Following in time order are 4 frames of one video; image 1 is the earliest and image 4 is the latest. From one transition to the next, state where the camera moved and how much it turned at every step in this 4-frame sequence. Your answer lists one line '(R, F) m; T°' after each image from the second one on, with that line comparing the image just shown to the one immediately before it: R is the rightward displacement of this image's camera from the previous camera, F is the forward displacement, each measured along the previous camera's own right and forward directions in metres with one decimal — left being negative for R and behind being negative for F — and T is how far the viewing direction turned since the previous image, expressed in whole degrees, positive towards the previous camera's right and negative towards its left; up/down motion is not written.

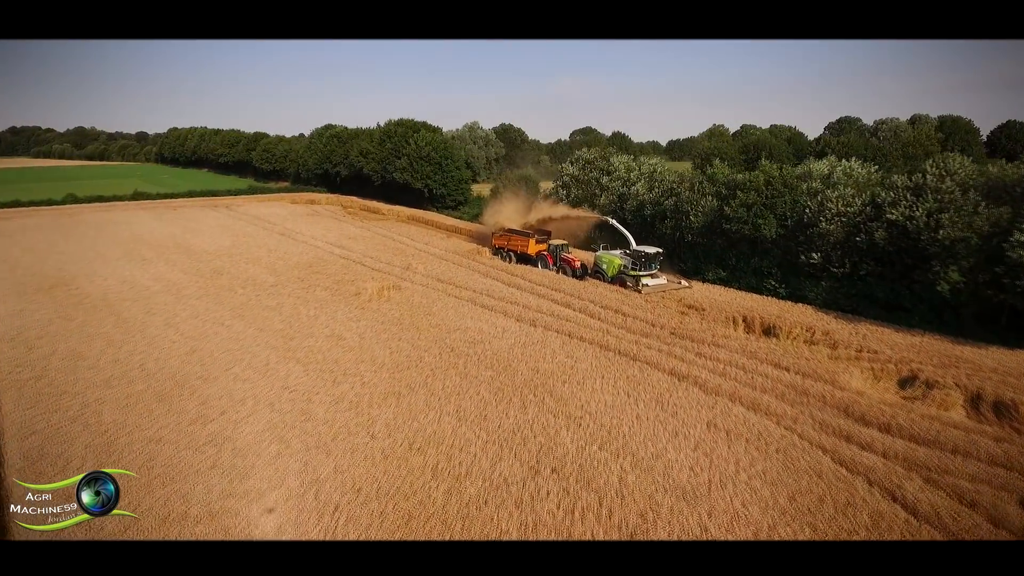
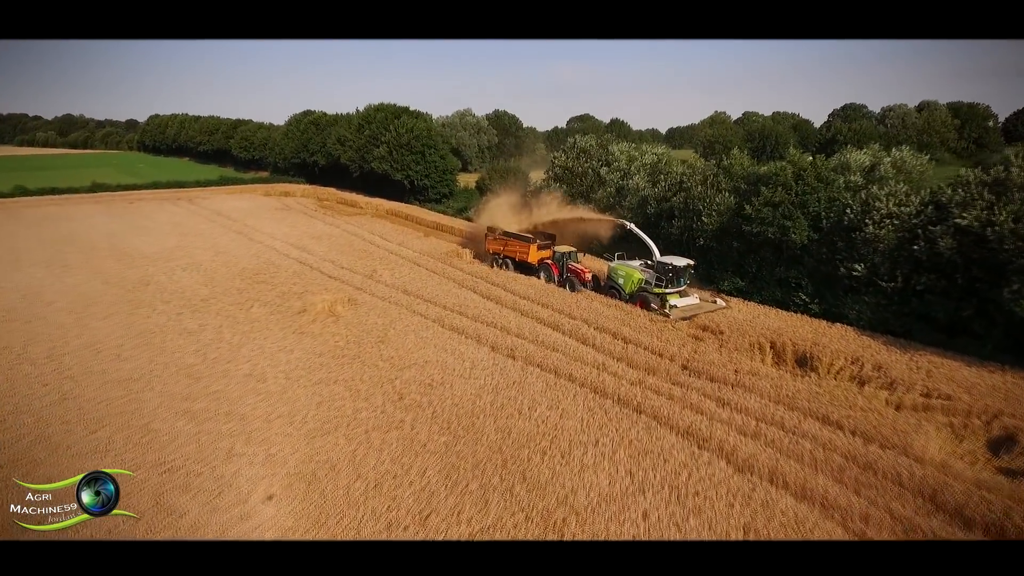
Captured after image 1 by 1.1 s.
(+0.5, +3.2) m; 0°
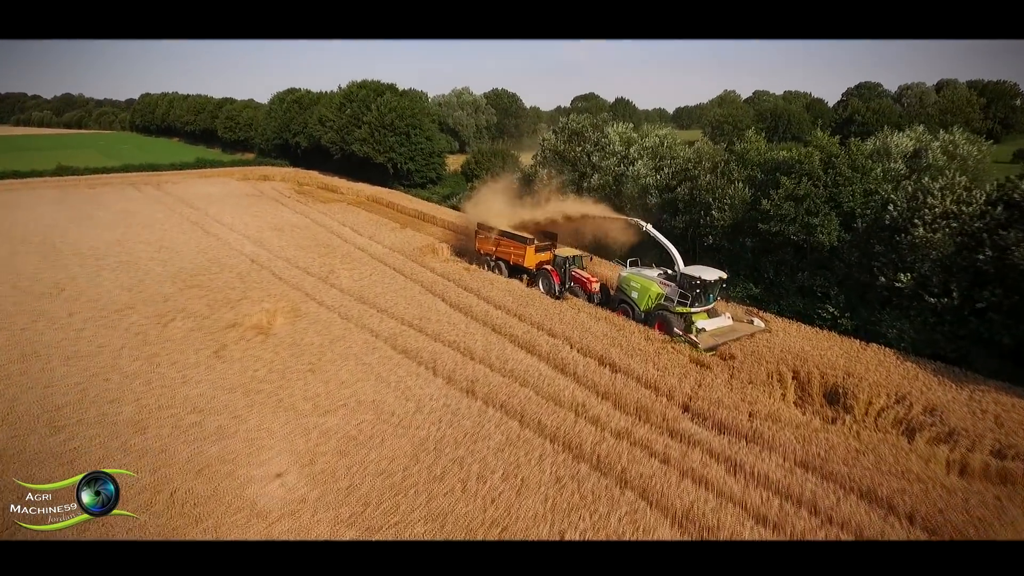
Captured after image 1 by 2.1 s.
(+0.7, +2.6) m; -1°
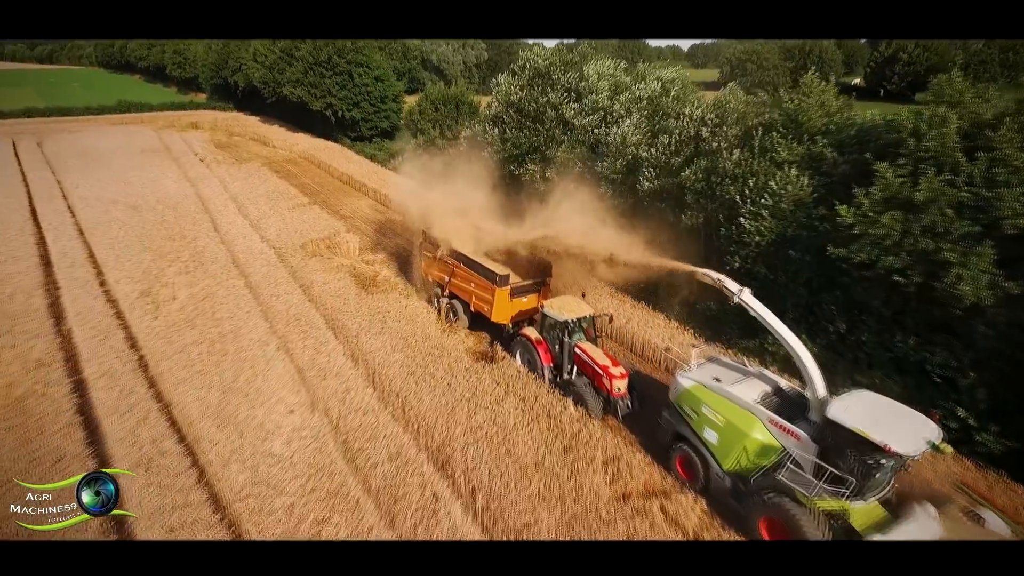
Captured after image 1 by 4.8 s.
(+1.6, +6.1) m; -1°
